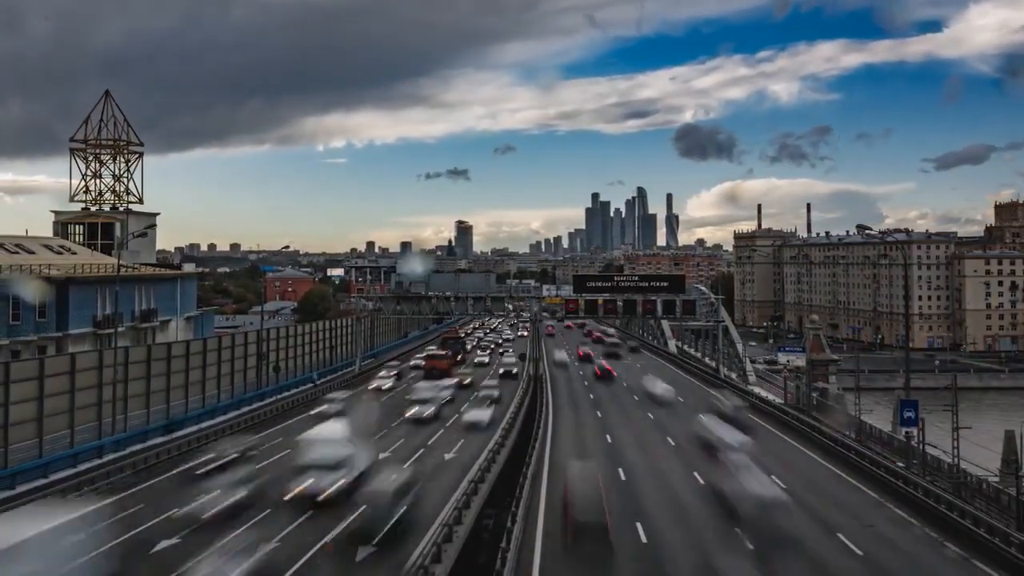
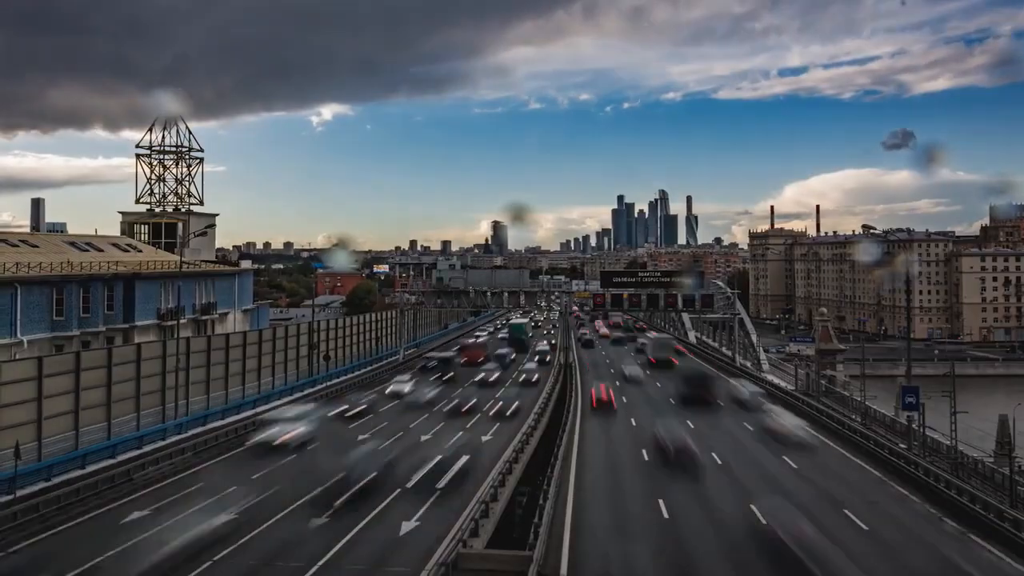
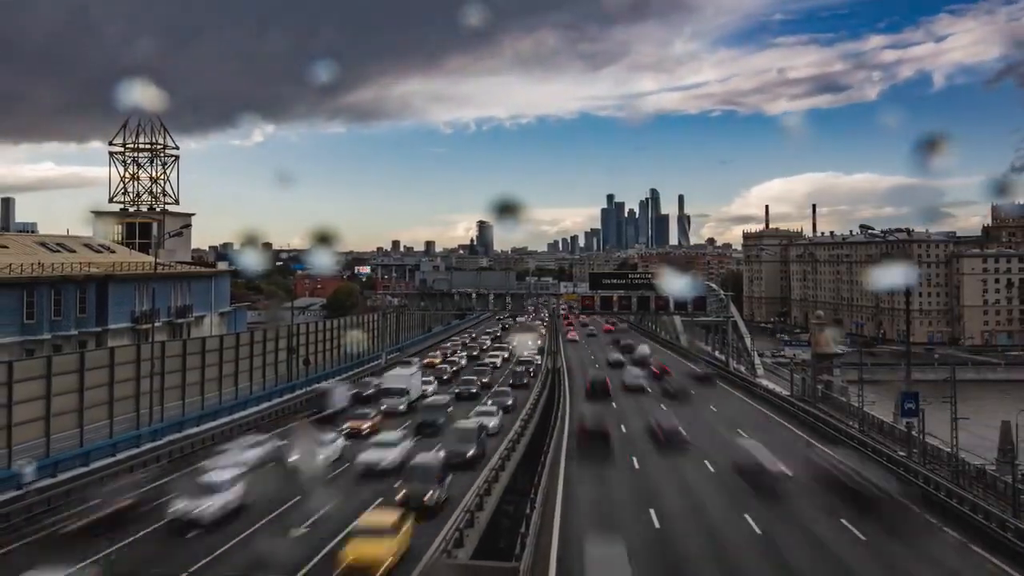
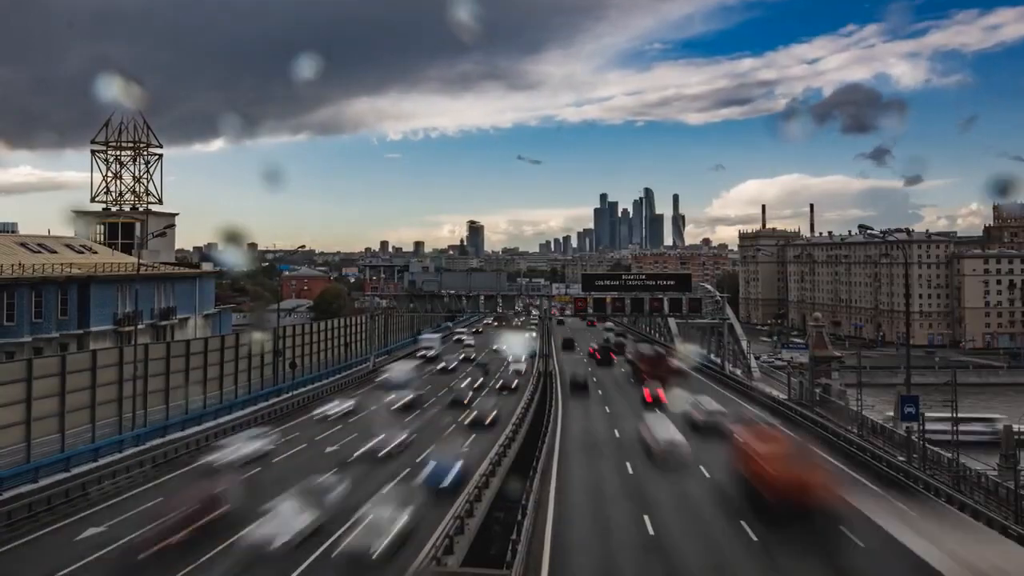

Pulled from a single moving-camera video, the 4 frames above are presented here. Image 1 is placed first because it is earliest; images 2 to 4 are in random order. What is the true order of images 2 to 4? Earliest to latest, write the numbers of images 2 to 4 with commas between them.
4, 3, 2
